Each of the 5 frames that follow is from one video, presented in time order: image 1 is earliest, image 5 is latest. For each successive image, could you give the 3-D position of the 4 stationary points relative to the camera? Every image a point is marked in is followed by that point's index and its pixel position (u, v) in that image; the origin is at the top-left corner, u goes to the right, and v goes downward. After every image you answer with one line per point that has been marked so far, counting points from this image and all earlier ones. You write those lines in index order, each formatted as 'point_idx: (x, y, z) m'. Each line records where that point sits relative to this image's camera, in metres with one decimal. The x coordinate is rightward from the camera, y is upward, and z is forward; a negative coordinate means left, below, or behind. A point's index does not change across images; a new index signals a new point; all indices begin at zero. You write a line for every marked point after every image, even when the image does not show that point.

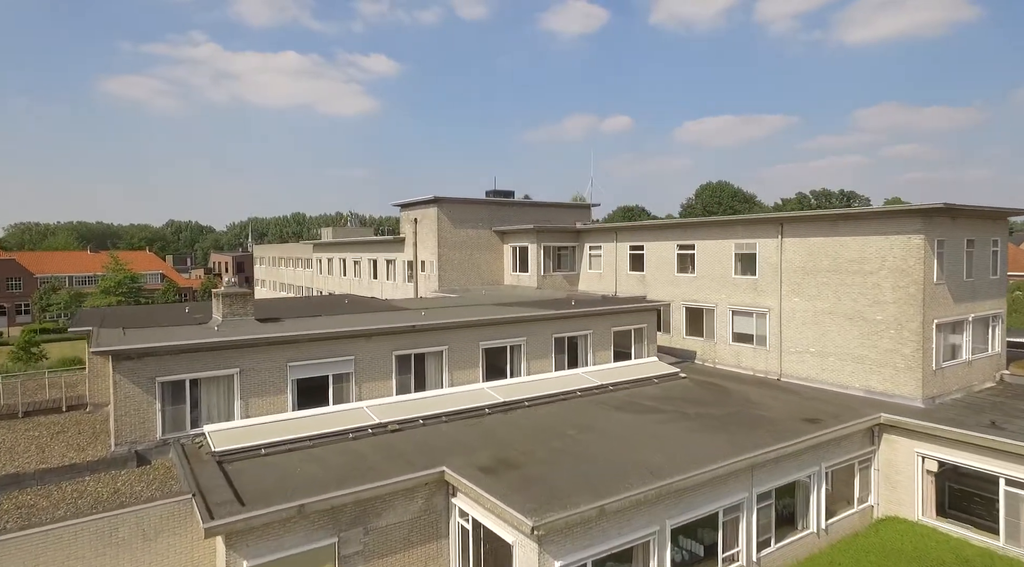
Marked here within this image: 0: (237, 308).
0: (-7.9, -0.7, +19.2) m
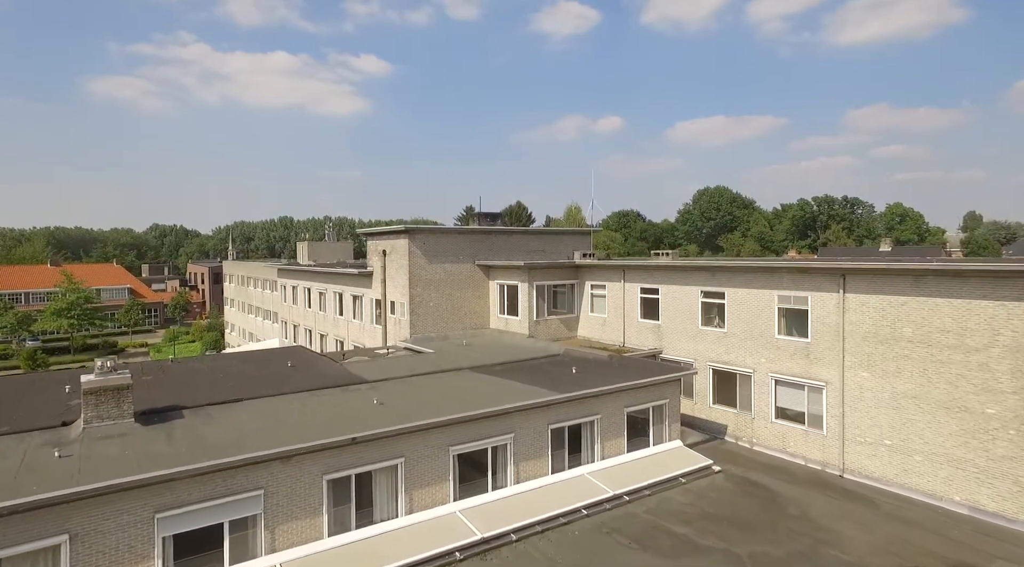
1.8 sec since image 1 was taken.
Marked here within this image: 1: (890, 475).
0: (-8.3, -2.6, +13.7) m
1: (+9.6, -4.9, +16.9) m
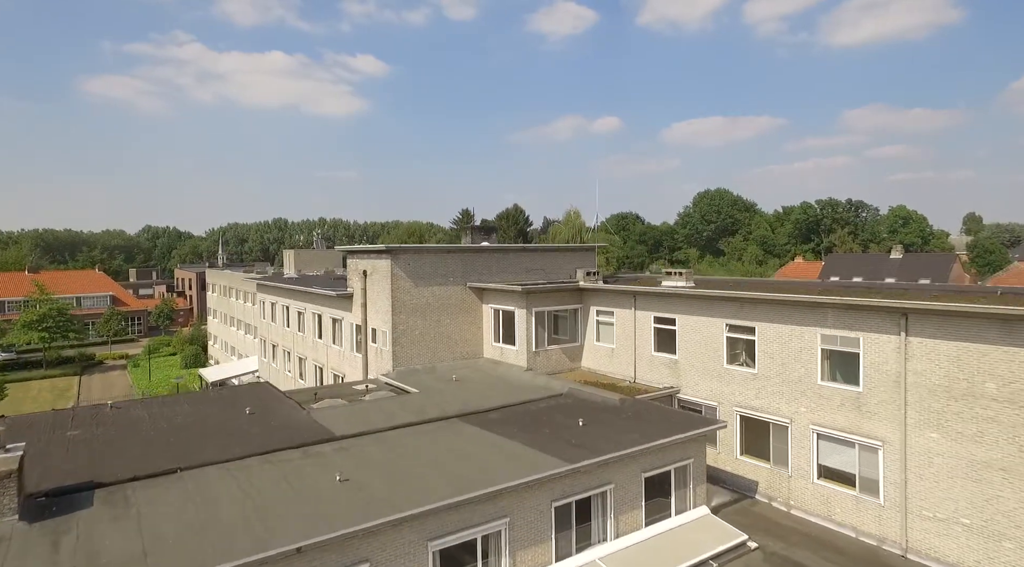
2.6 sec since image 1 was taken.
0: (-8.4, -3.5, +10.6) m
1: (+9.5, -5.8, +13.9) m
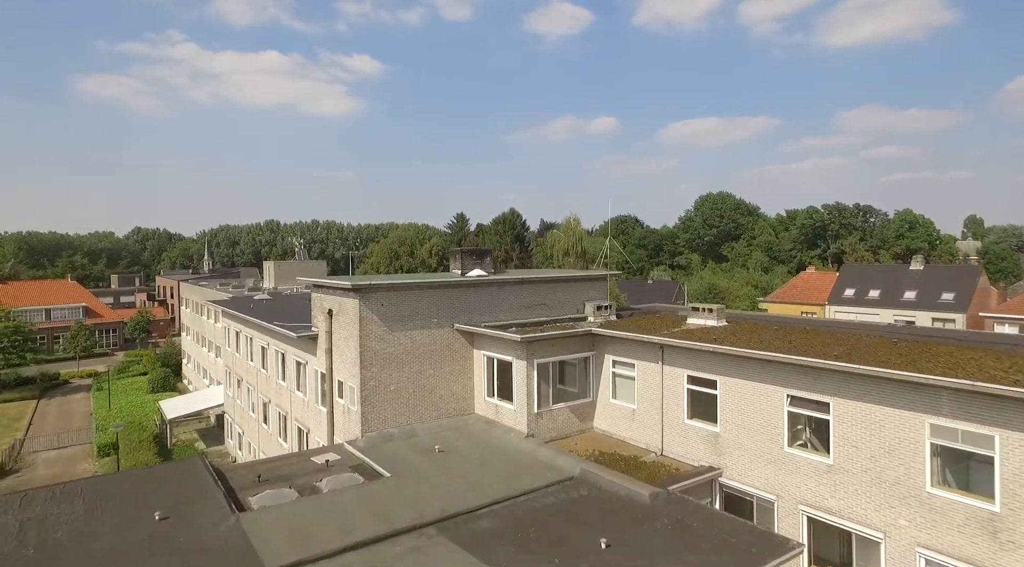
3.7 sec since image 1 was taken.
0: (-8.4, -4.8, +6.0) m
1: (+9.5, -7.1, +9.4) m
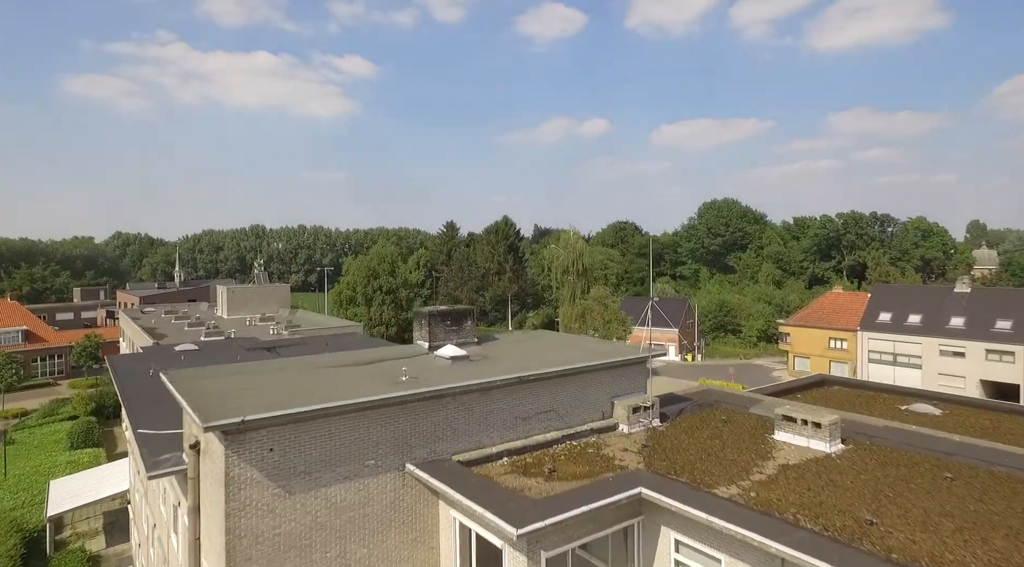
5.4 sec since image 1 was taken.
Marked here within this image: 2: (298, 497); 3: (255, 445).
0: (-8.4, -6.9, -2.7) m
1: (+9.4, -9.2, +0.9) m
2: (-3.7, -3.6, +11.2) m
3: (-4.2, -2.6, +10.8) m
